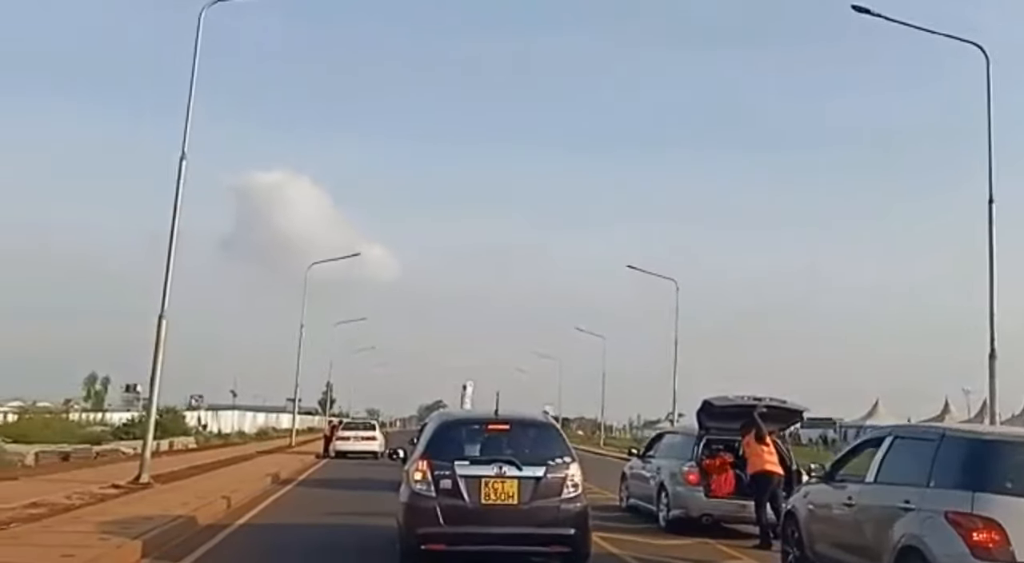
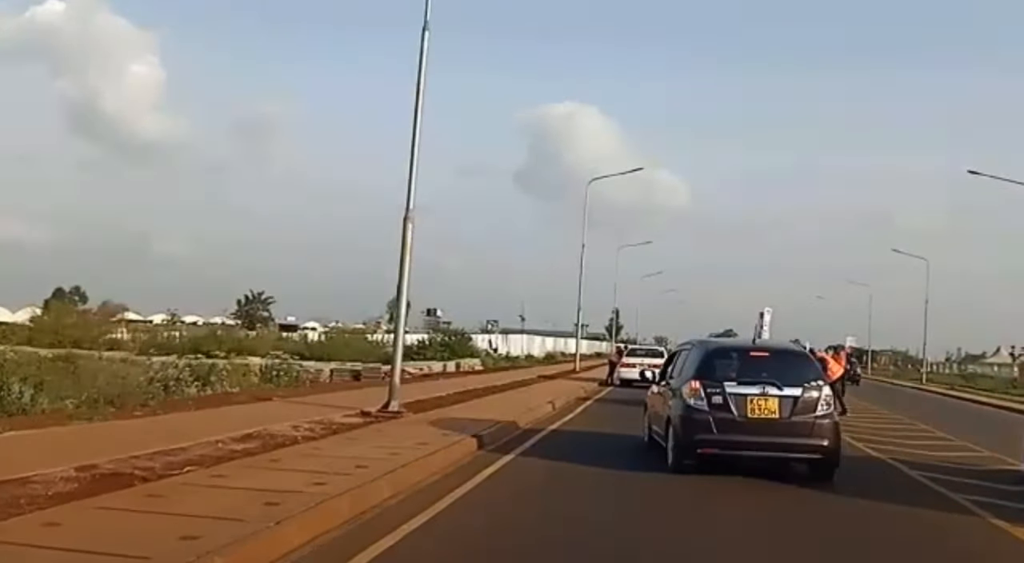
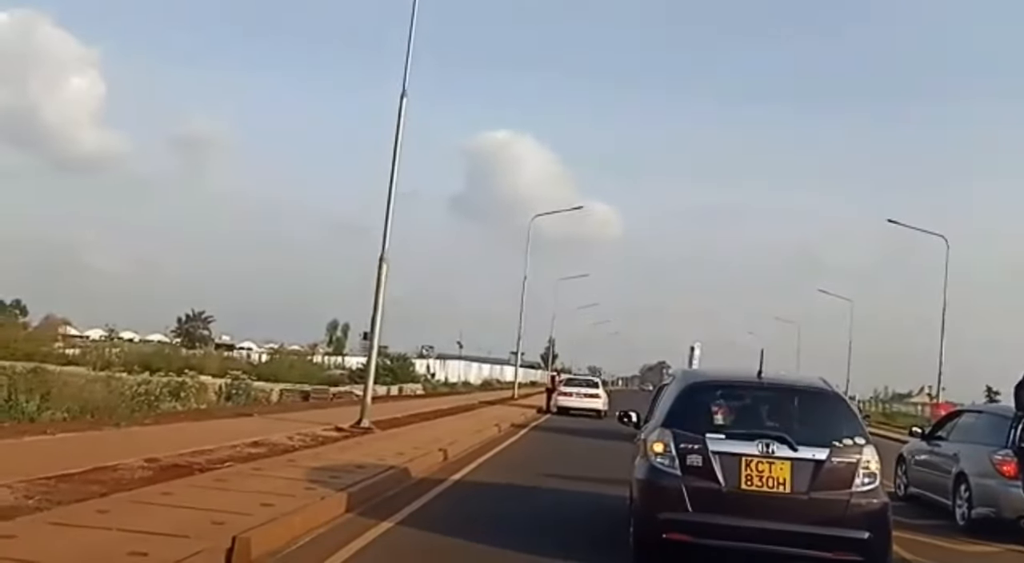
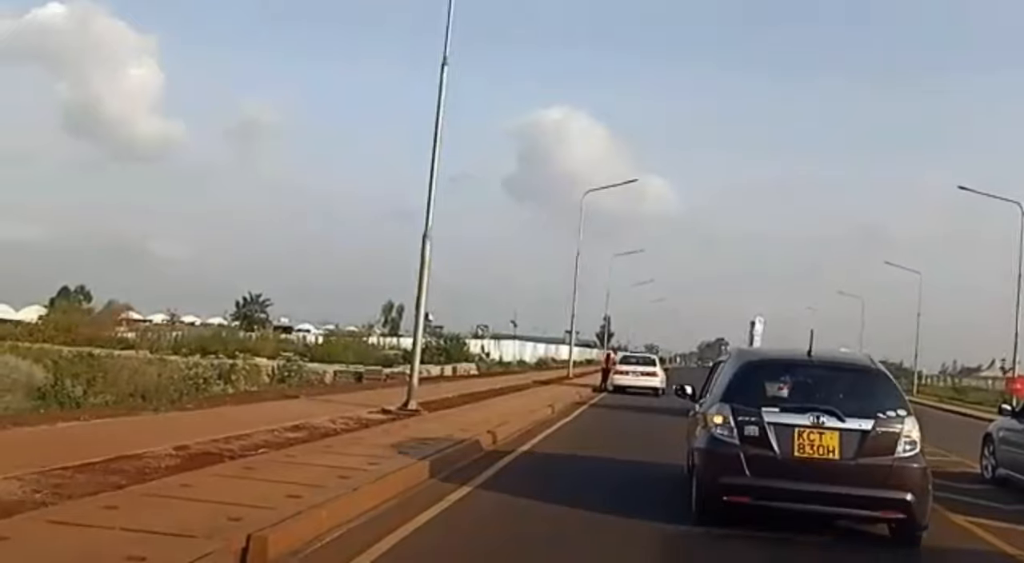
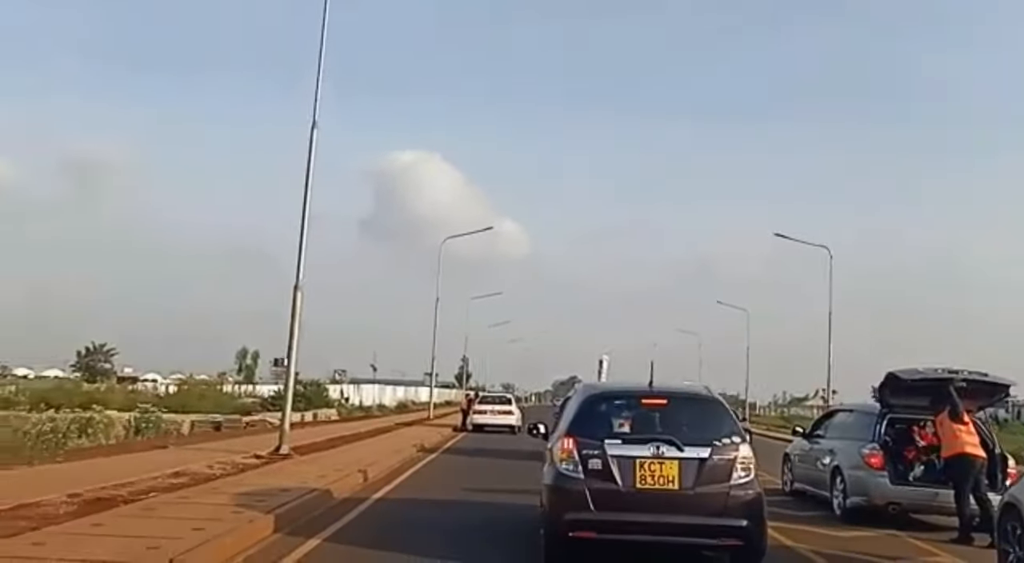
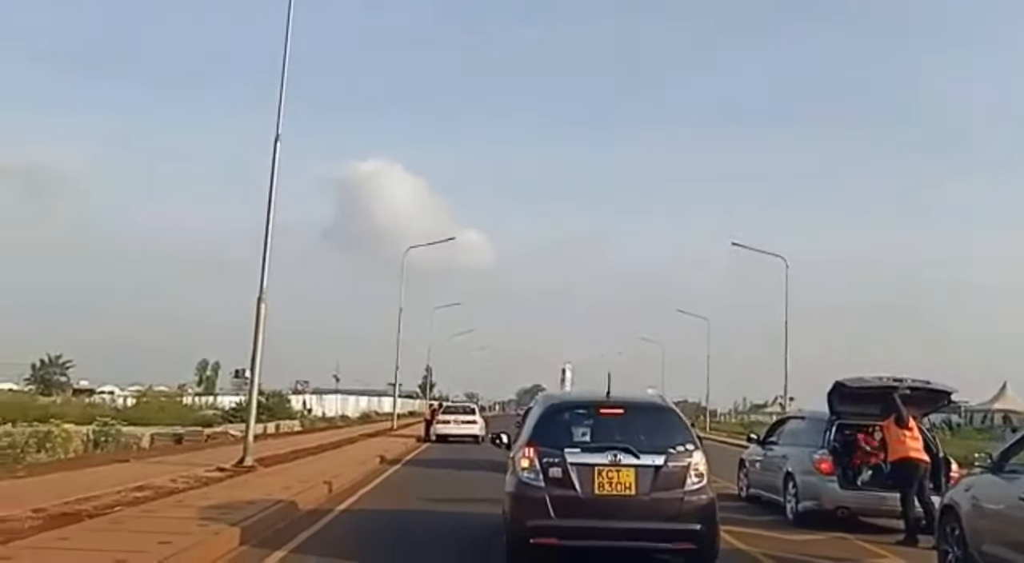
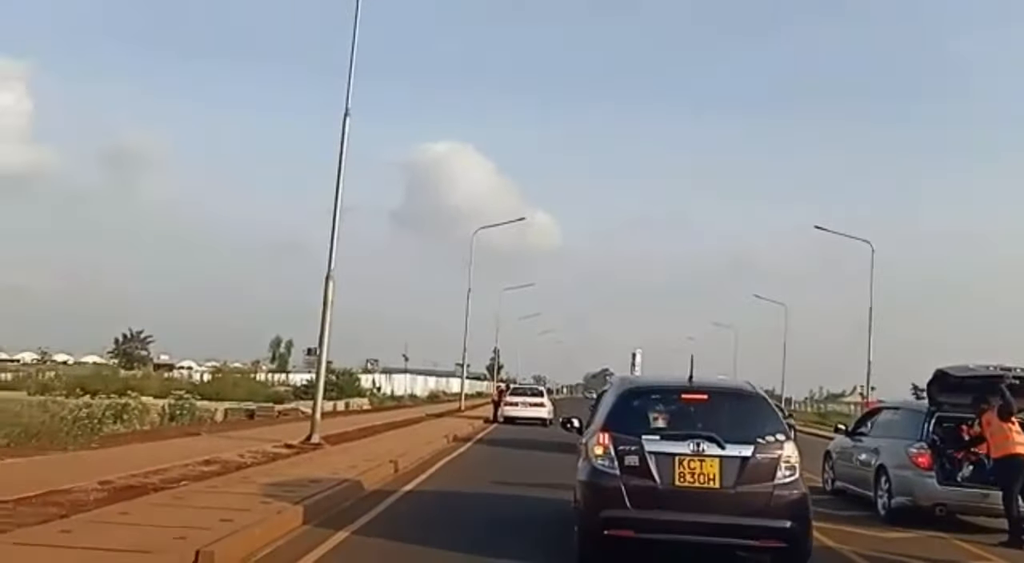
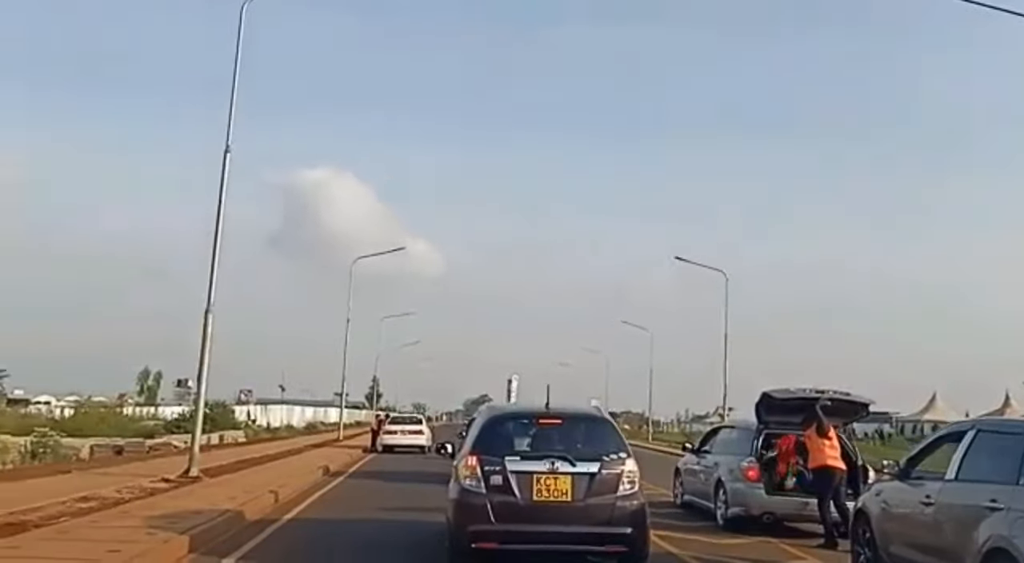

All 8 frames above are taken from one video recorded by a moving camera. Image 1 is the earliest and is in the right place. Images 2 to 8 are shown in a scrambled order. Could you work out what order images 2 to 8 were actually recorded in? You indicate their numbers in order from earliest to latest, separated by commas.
8, 6, 5, 7, 3, 4, 2
